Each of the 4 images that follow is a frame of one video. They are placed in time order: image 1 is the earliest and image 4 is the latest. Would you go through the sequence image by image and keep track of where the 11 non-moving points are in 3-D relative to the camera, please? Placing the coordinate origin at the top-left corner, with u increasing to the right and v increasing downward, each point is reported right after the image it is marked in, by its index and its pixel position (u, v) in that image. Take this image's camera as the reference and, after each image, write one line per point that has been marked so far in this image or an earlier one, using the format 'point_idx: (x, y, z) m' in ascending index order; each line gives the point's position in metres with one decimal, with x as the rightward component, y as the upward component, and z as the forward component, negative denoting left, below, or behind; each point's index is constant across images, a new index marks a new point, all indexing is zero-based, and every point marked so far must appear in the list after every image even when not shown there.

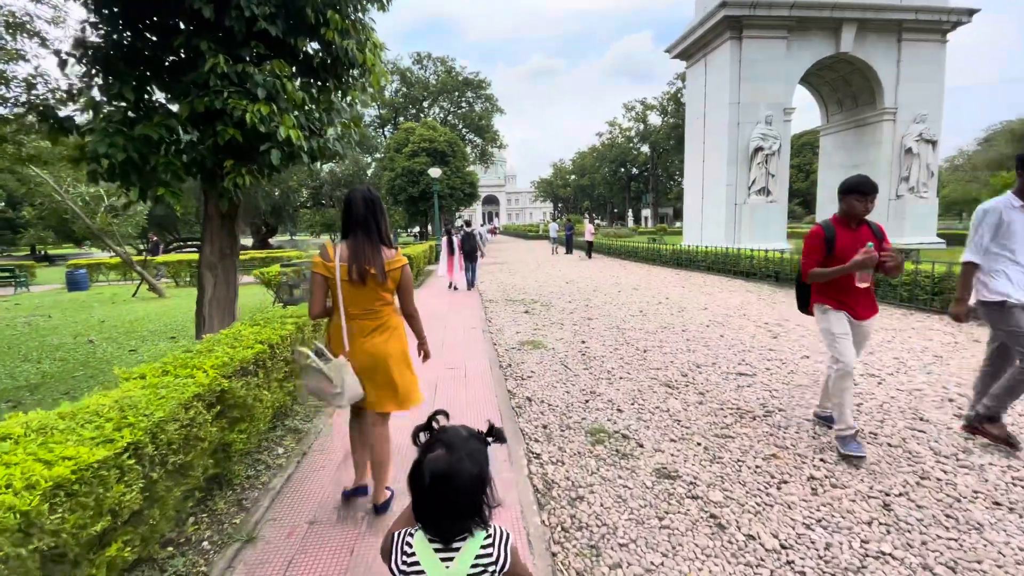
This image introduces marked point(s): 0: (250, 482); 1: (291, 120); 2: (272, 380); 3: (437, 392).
0: (-1.6, -1.2, +2.9) m
1: (-1.7, +1.3, +3.7) m
2: (-1.6, -0.6, +3.1) m
3: (-0.7, -1.0, +4.5) m
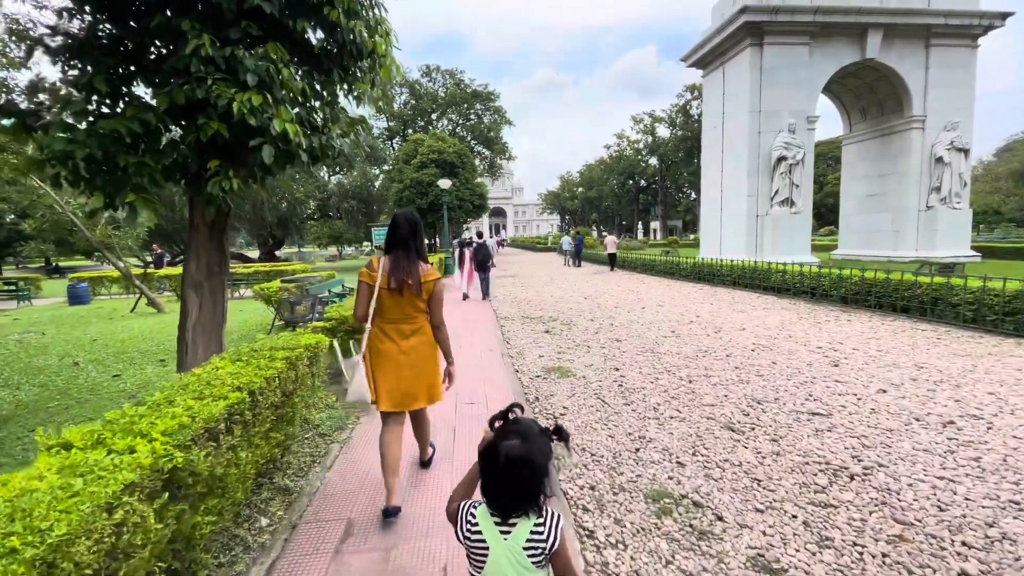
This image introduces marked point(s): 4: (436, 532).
0: (-1.3, -1.3, +2.2) m
1: (-1.5, +1.2, +3.1) m
2: (-1.3, -0.7, +2.4) m
3: (-0.4, -1.2, +3.8) m
4: (-0.4, -1.3, +2.5) m
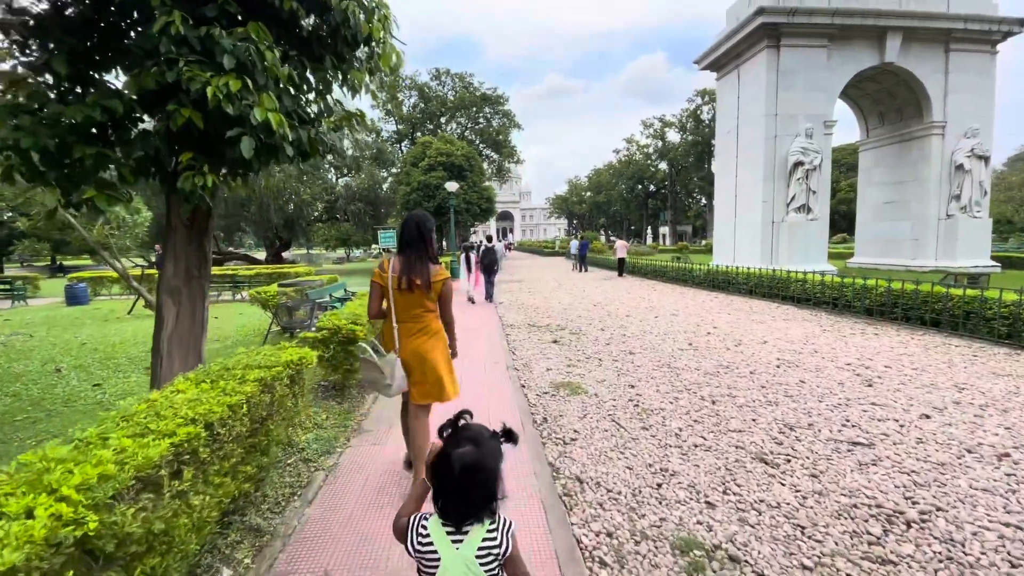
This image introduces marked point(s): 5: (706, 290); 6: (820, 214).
0: (-1.3, -1.4, +1.8) m
1: (-1.4, +1.1, +2.8) m
2: (-1.3, -0.8, +2.1) m
3: (-0.4, -1.2, +3.4) m
4: (-0.4, -1.4, +2.1) m
5: (+5.6, -0.1, +13.7) m
6: (+10.3, +2.5, +15.9) m
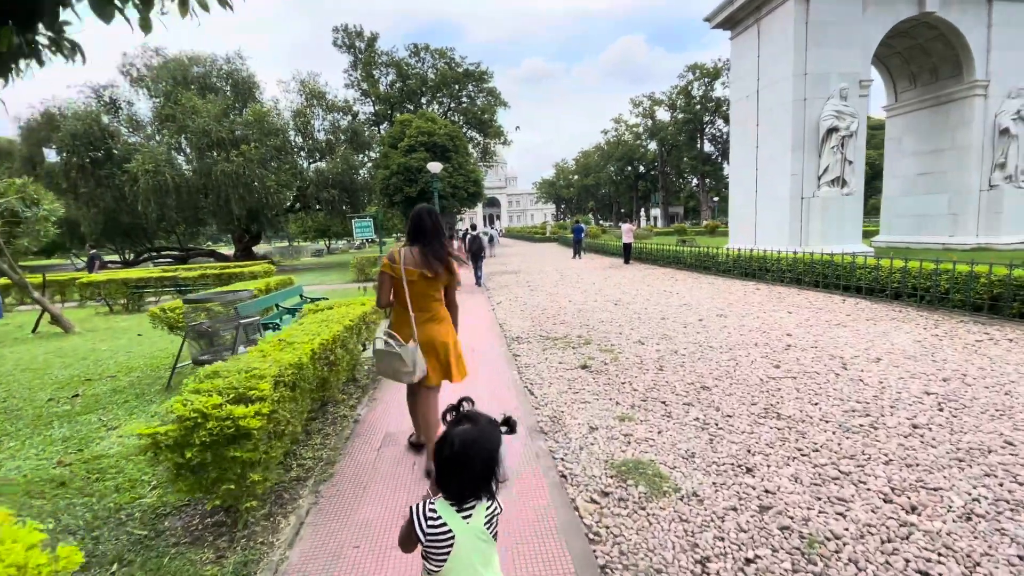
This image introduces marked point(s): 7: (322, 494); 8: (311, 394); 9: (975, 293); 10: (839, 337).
0: (-1.0, -1.6, -0.3) m
1: (-1.2, +0.9, +0.6) m
2: (-1.0, -1.0, 0.0) m
3: (-0.2, -1.4, +1.3) m
4: (-0.1, -1.6, +0.1) m
5: (+5.6, +0.2, +11.8) m
6: (+10.2, +3.0, +14.0) m
7: (-1.1, -1.2, +2.7) m
8: (-1.3, -0.7, +3.1) m
9: (+6.6, -0.1, +6.8) m
10: (+4.1, -0.6, +6.0) m
